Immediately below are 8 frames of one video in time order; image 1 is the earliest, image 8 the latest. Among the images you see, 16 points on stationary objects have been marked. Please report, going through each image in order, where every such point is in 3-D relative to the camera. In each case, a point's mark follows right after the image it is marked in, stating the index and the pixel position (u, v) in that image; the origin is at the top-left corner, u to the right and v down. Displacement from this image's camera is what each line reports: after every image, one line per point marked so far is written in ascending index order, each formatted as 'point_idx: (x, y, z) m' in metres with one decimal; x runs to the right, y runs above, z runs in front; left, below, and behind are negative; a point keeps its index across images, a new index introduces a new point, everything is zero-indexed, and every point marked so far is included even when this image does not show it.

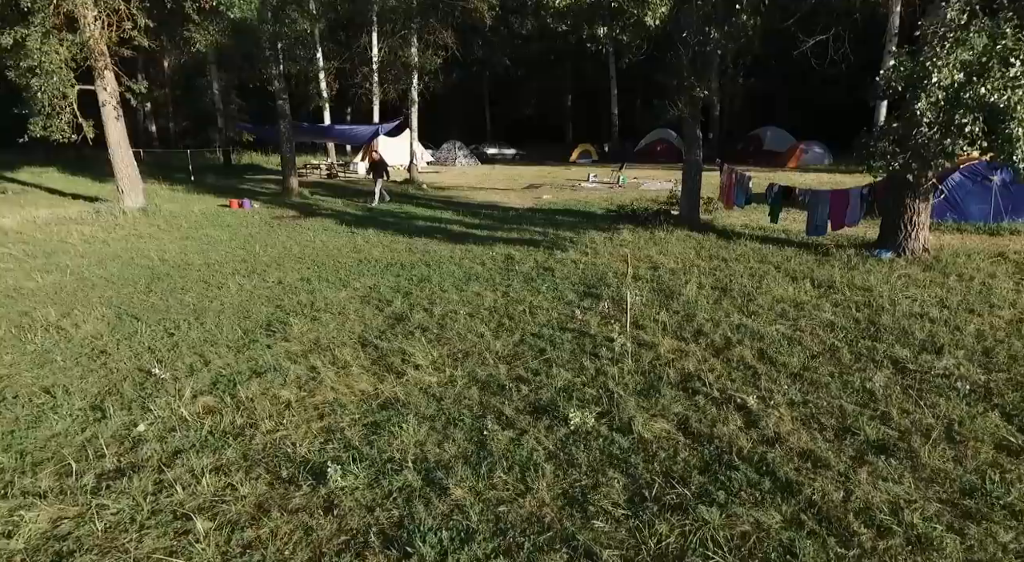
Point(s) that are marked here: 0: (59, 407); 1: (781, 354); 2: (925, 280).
0: (-3.3, -0.9, +4.8) m
1: (+2.2, -0.6, +5.3) m
2: (+4.5, 0.0, +7.4) m
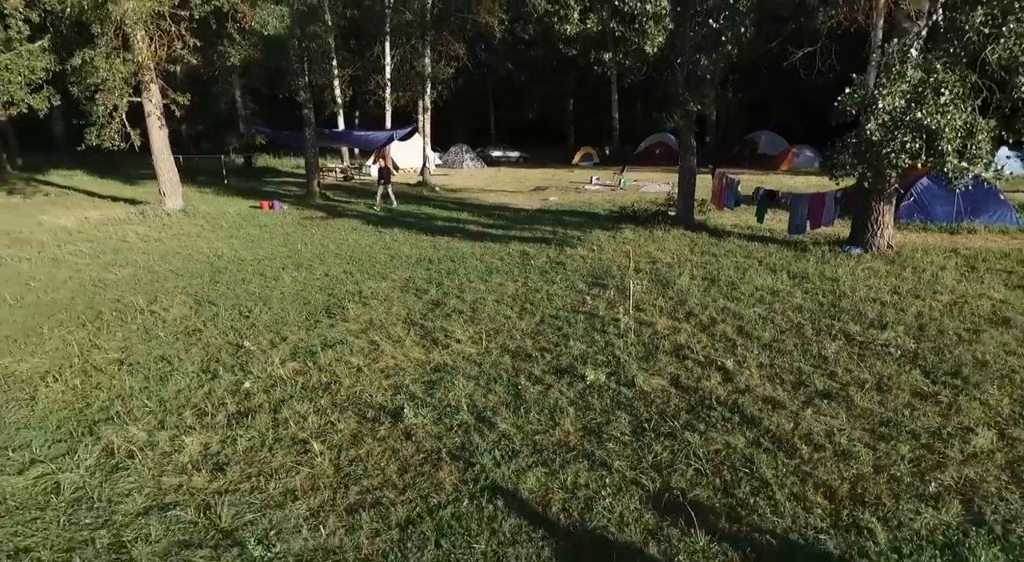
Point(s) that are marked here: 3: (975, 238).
0: (-3.0, -0.8, +6.1) m
1: (+2.4, -0.5, +6.6) m
2: (+4.8, +0.1, +8.6) m
3: (+7.2, +0.7, +10.3) m
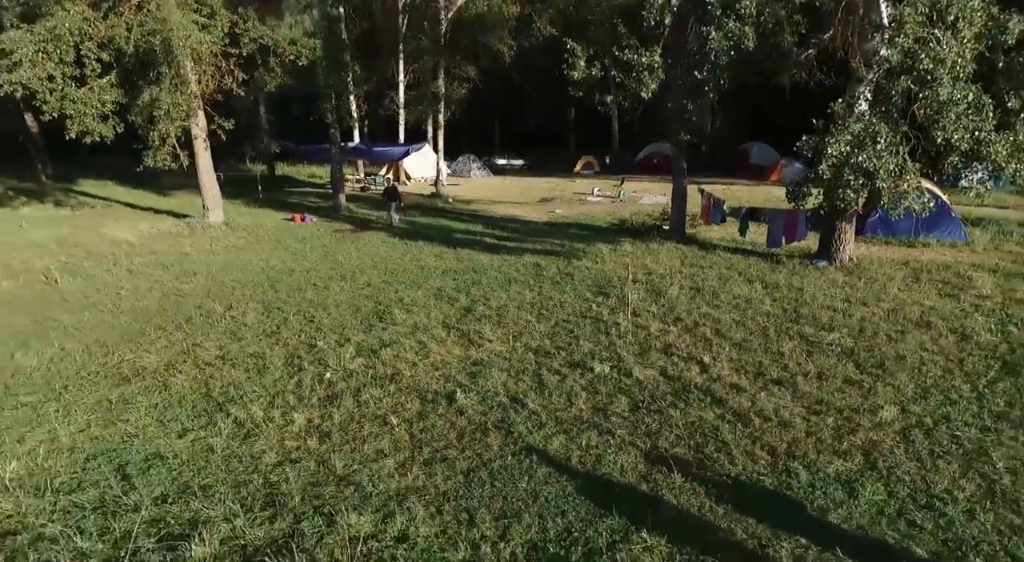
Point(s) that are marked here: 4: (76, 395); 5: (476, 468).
0: (-2.8, -0.9, +7.6) m
1: (+2.6, -0.6, +8.1) m
2: (+5.0, 0.0, +10.2) m
3: (+7.4, +0.5, +11.9) m
4: (-4.4, -1.2, +6.8) m
5: (-0.3, -1.5, +5.5) m
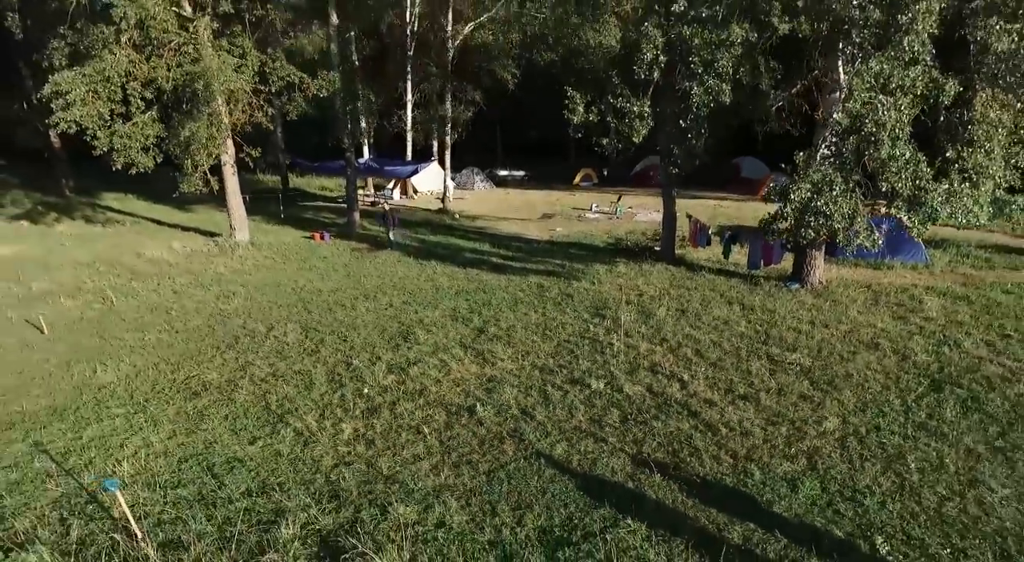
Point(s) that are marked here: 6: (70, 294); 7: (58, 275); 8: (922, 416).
0: (-2.6, -1.3, +9.0) m
1: (+2.8, -1.0, +9.5) m
2: (+5.2, -0.4, +11.5) m
3: (+7.5, +0.1, +13.3) m
4: (-4.3, -1.5, +8.2) m
5: (-0.2, -1.9, +6.9) m
6: (-8.3, -0.2, +12.5) m
7: (-9.3, +0.1, +13.7) m
8: (+4.6, -1.5, +7.5) m
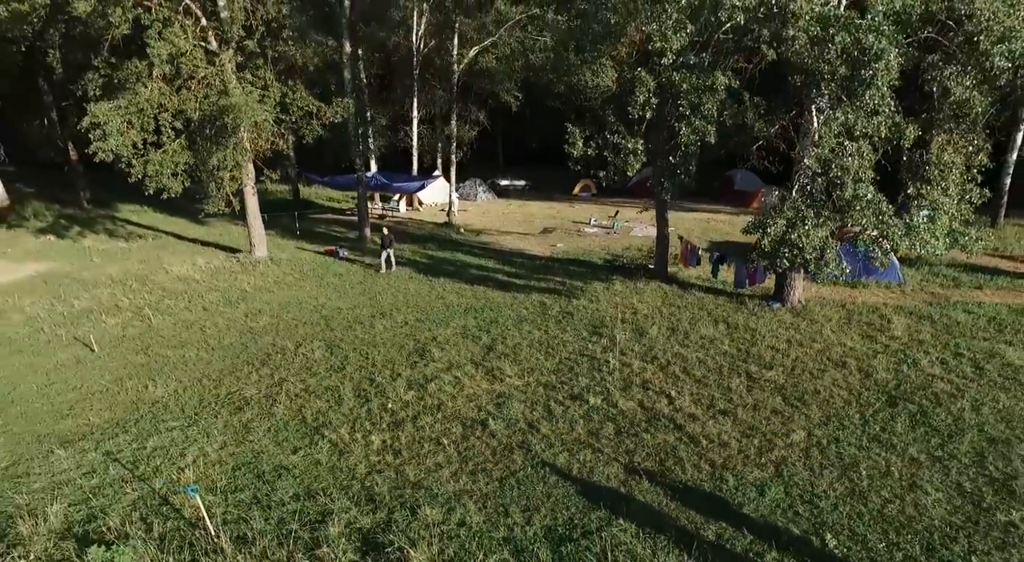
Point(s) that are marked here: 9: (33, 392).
0: (-2.5, -1.7, +10.1) m
1: (+2.9, -1.4, +10.6) m
2: (+5.3, -0.8, +12.6) m
3: (+7.6, -0.3, +14.4) m
4: (-4.2, -1.9, +9.3) m
5: (-0.1, -2.3, +8.0) m
6: (-8.2, -0.6, +13.6) m
7: (-9.2, -0.3, +14.8) m
8: (+4.7, -1.9, +8.7) m
9: (-7.0, -1.6, +9.8) m
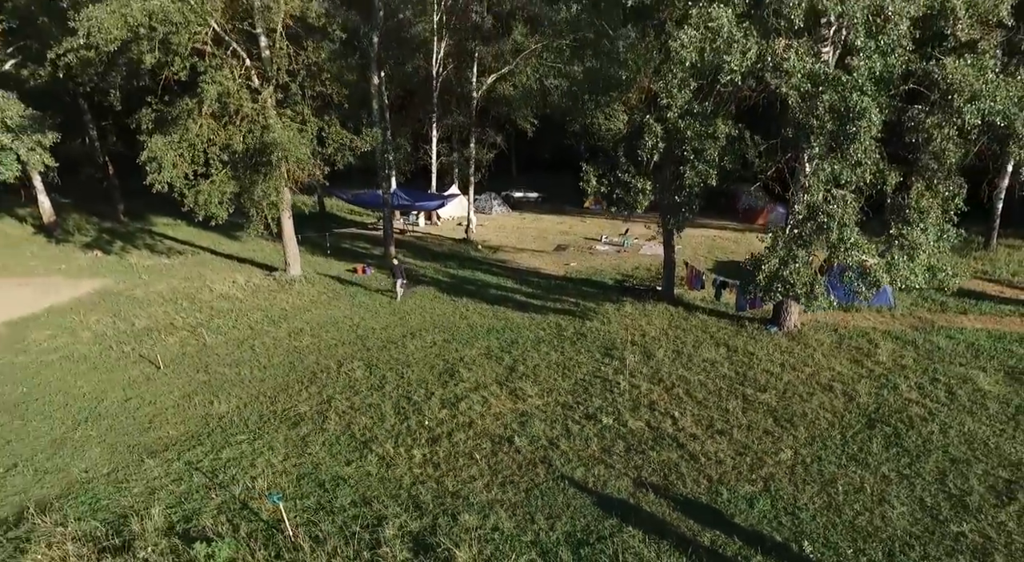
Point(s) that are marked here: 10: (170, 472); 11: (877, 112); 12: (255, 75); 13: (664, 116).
0: (-2.2, -2.2, +11.4) m
1: (+3.3, -2.0, +11.9) m
2: (+5.7, -1.4, +13.9) m
3: (+8.1, -0.9, +15.6) m
4: (-3.9, -2.4, +10.6) m
5: (+0.3, -2.9, +9.3) m
6: (-7.8, -1.1, +15.0) m
7: (-8.8, -0.7, +16.3) m
8: (+5.1, -2.5, +9.9) m
9: (-6.7, -2.1, +11.2) m
10: (-4.8, -2.7, +9.4) m
11: (+6.1, +2.9, +11.3) m
12: (-6.6, +5.3, +17.2) m
13: (+3.0, +3.3, +13.4) m
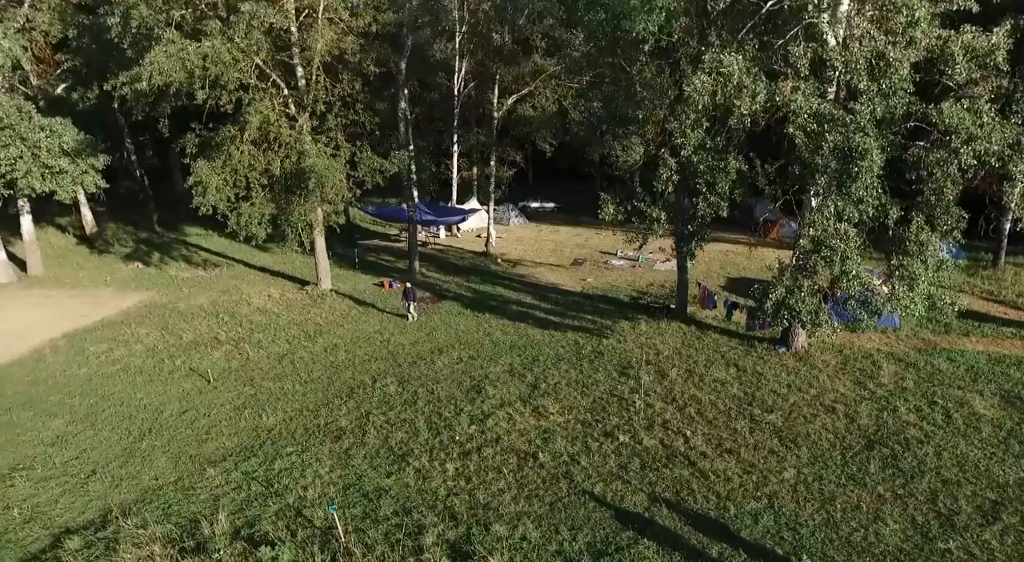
0: (-1.7, -2.7, +12.4) m
1: (+3.7, -2.5, +12.8) m
2: (+6.2, -1.9, +14.7) m
3: (+8.6, -1.4, +16.4) m
4: (-3.4, -2.9, +11.6) m
5: (+0.7, -3.4, +10.2) m
6: (-7.2, -1.5, +16.1) m
7: (-8.2, -1.2, +17.4) m
8: (+5.5, -3.0, +10.7) m
9: (-6.2, -2.5, +12.3) m
10: (-4.4, -3.1, +10.4) m
11: (+6.6, +2.3, +12.1) m
12: (-6.0, +4.9, +18.3) m
13: (+3.6, +2.8, +14.3) m
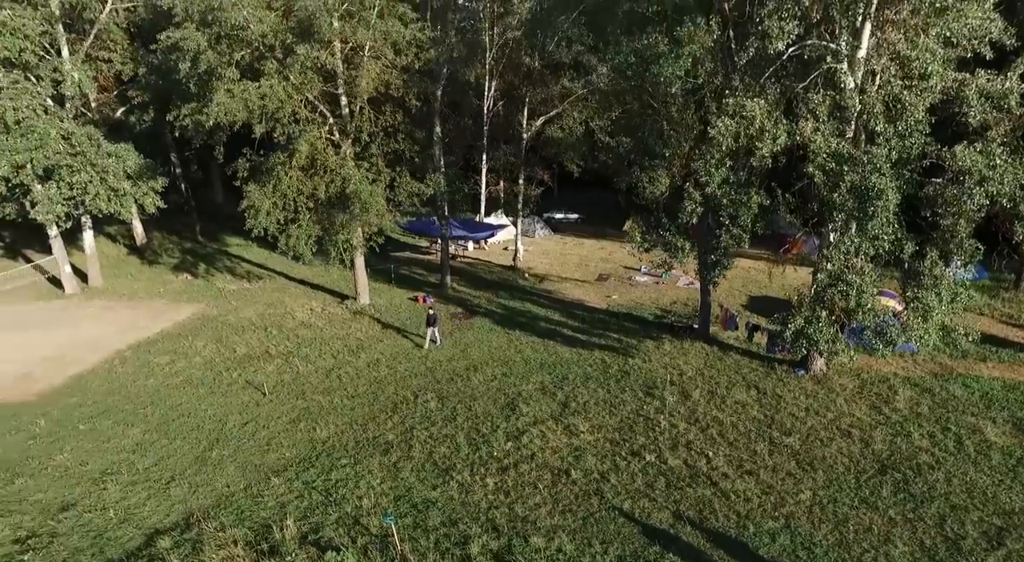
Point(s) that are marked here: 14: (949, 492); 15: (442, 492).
0: (-1.1, -3.2, +13.4) m
1: (+4.4, -3.1, +13.6) m
2: (+6.9, -2.5, +15.5) m
3: (+9.4, -2.1, +17.1) m
4: (-2.8, -3.4, +12.7) m
5: (+1.3, -3.9, +11.2) m
6: (-6.4, -2.0, +17.3) m
7: (-7.4, -1.6, +18.6) m
8: (+6.1, -3.6, +11.5) m
9: (-5.6, -3.0, +13.5) m
10: (-3.8, -3.6, +11.5) m
11: (+7.3, +1.7, +12.9) m
12: (-5.0, +4.4, +19.4) m
13: (+4.4, +2.2, +15.2) m
14: (+7.5, -3.6, +11.5) m
15: (-1.2, -3.7, +11.8) m
